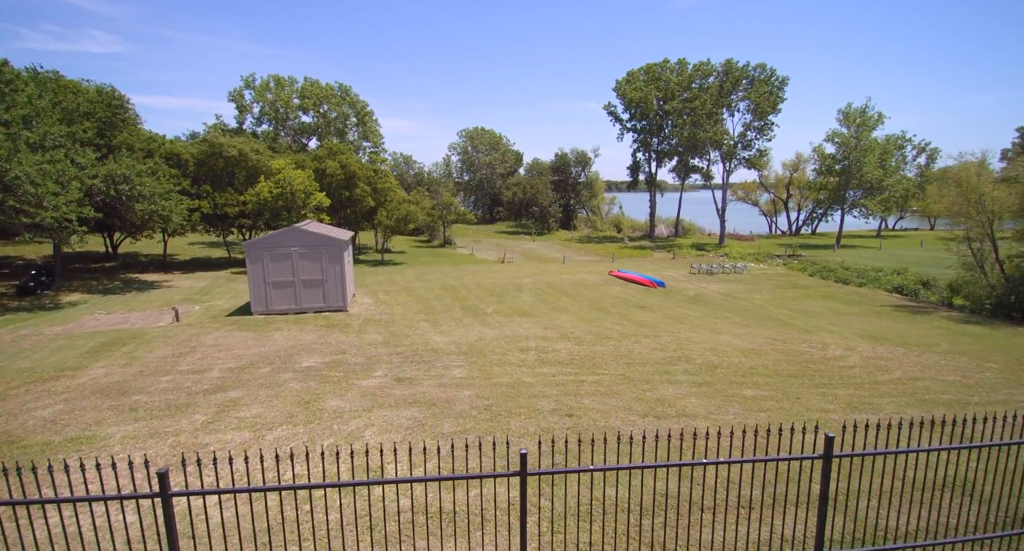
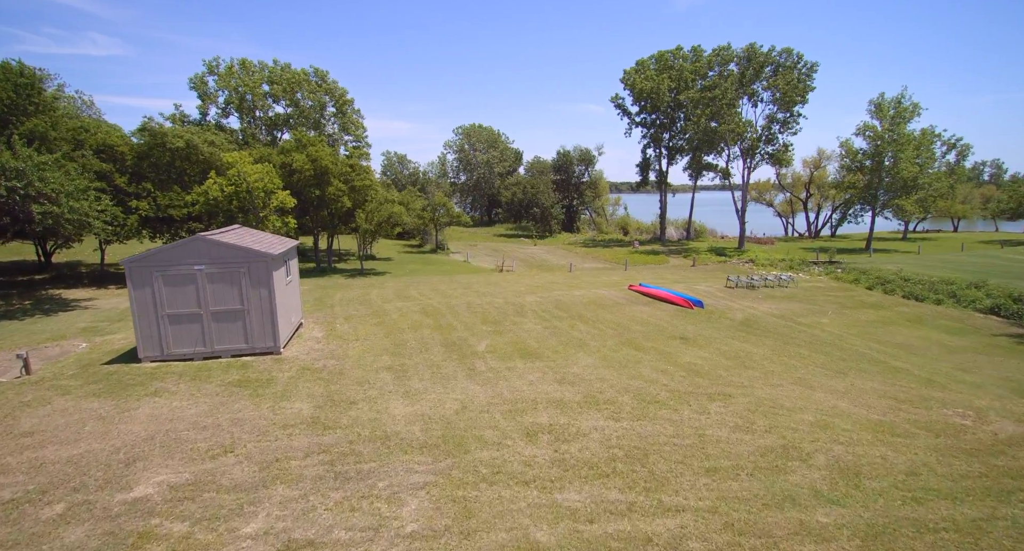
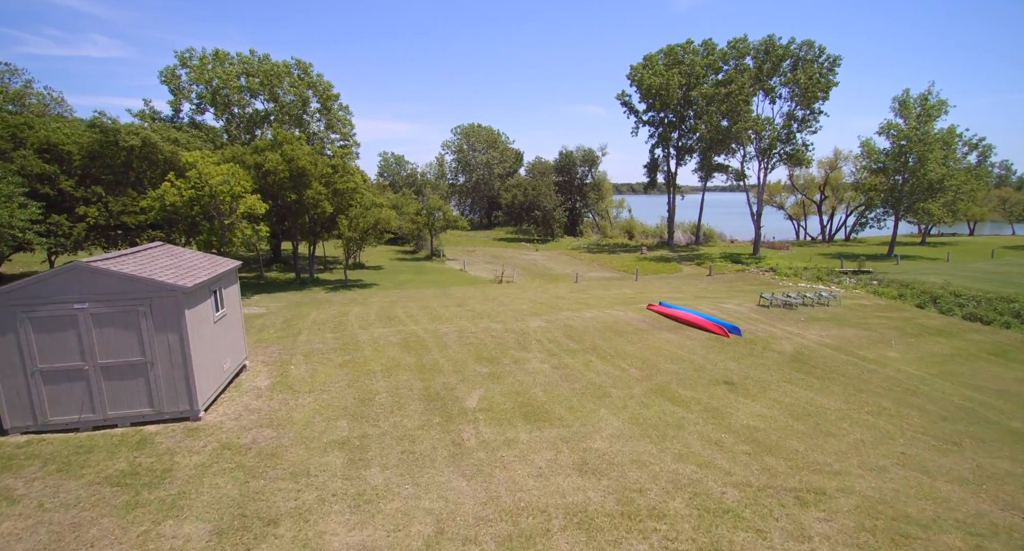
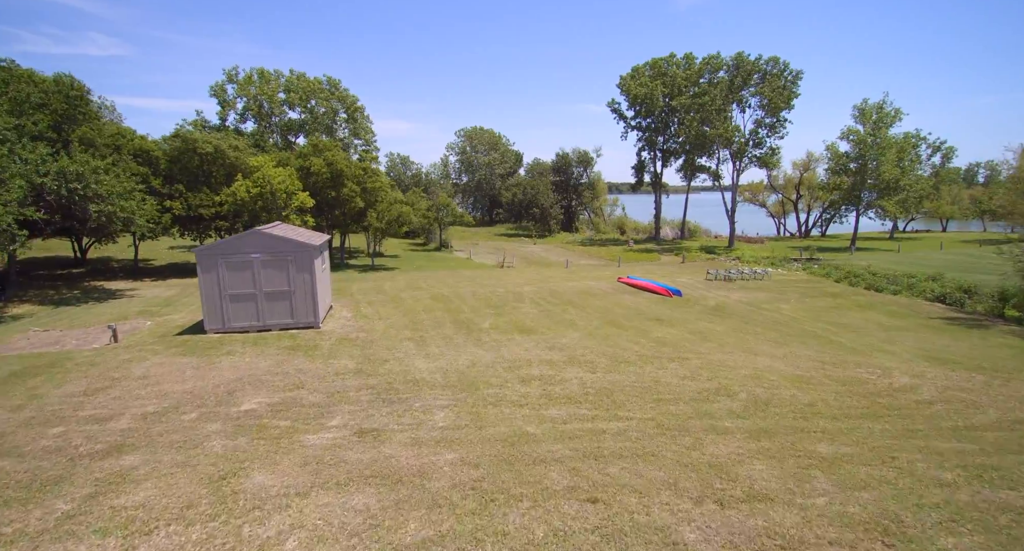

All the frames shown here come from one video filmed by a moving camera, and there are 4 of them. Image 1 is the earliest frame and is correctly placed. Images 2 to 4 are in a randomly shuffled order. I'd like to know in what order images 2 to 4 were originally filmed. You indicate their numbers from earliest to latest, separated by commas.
4, 2, 3
